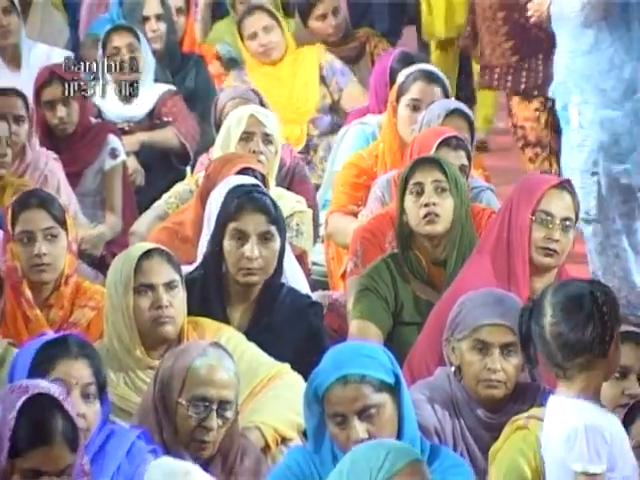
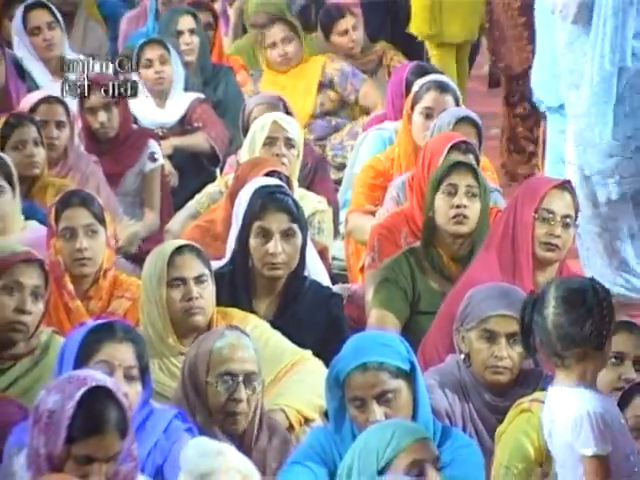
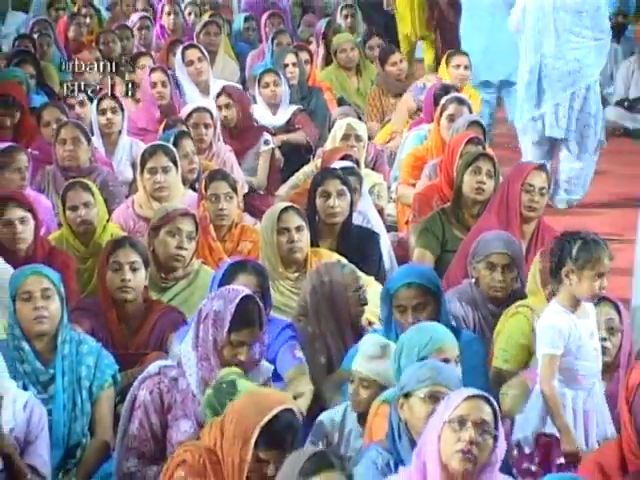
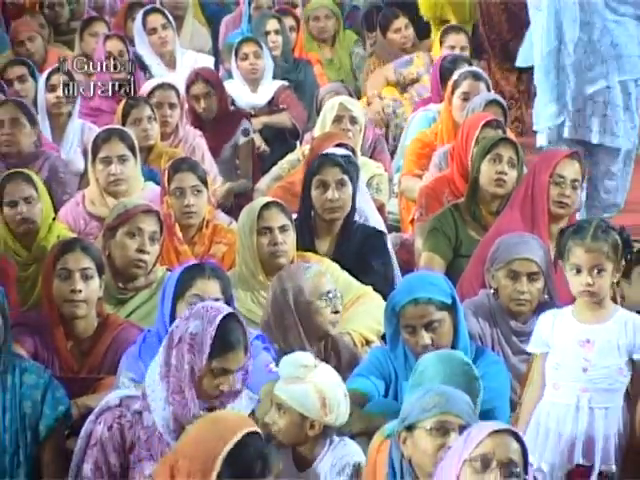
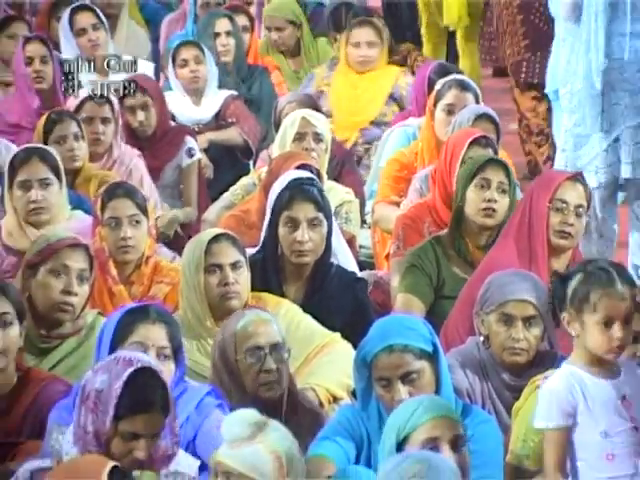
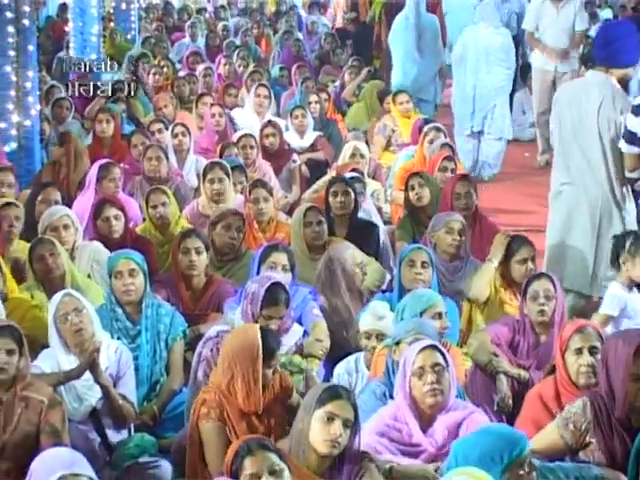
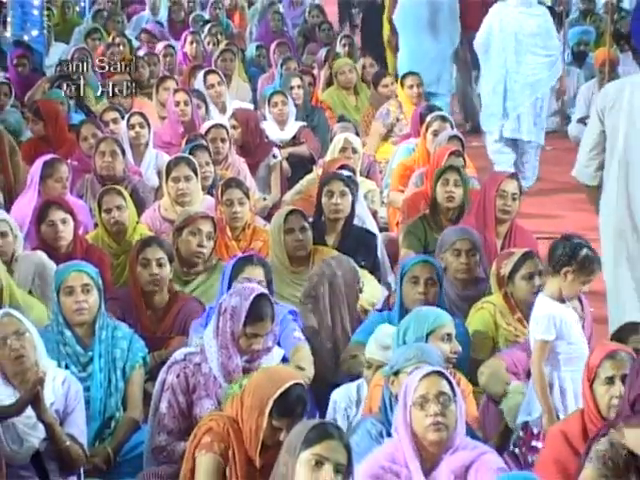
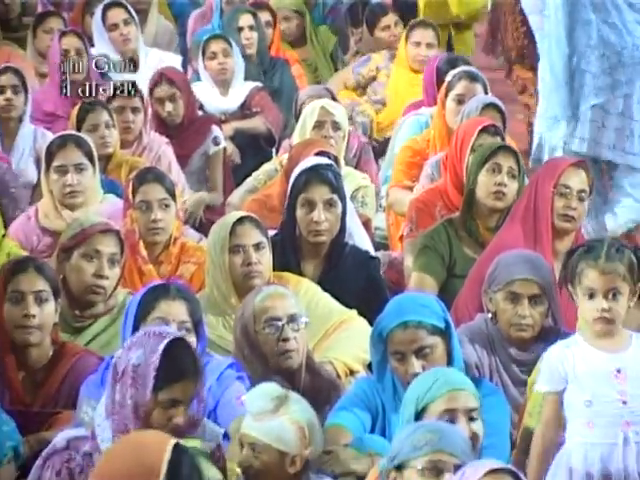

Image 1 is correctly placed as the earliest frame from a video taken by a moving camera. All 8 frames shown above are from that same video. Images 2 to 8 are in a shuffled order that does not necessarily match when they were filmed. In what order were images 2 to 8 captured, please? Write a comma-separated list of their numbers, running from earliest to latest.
2, 5, 8, 4, 3, 7, 6
